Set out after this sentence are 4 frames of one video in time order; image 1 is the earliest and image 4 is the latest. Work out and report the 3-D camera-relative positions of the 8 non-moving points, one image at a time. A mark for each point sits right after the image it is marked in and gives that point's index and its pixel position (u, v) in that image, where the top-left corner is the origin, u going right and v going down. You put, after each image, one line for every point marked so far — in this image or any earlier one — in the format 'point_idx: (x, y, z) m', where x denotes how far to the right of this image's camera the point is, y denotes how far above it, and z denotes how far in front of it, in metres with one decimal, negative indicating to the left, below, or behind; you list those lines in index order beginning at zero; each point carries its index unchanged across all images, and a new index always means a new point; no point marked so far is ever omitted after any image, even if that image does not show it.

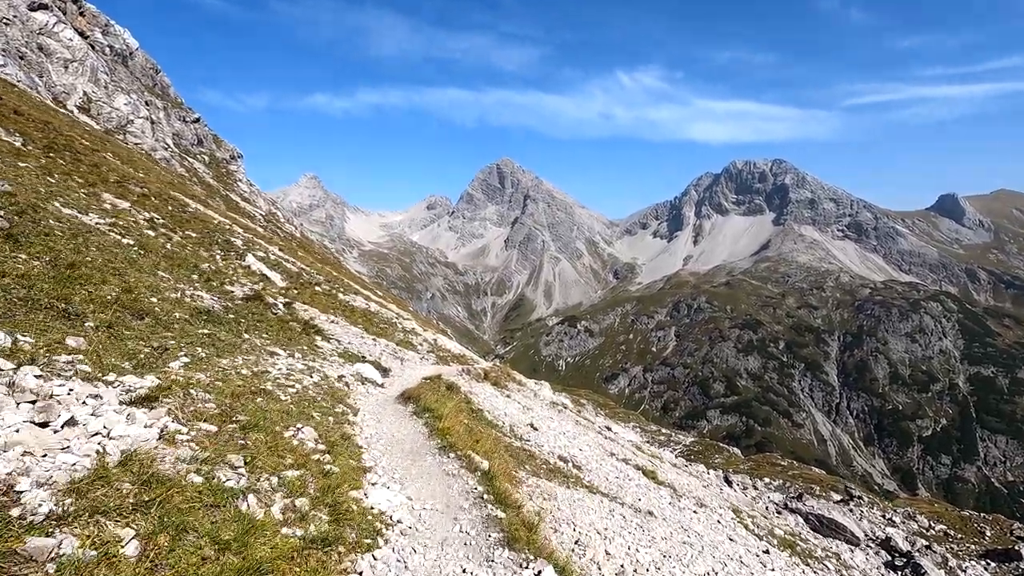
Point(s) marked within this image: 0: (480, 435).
0: (-1.1, -5.0, +18.2) m
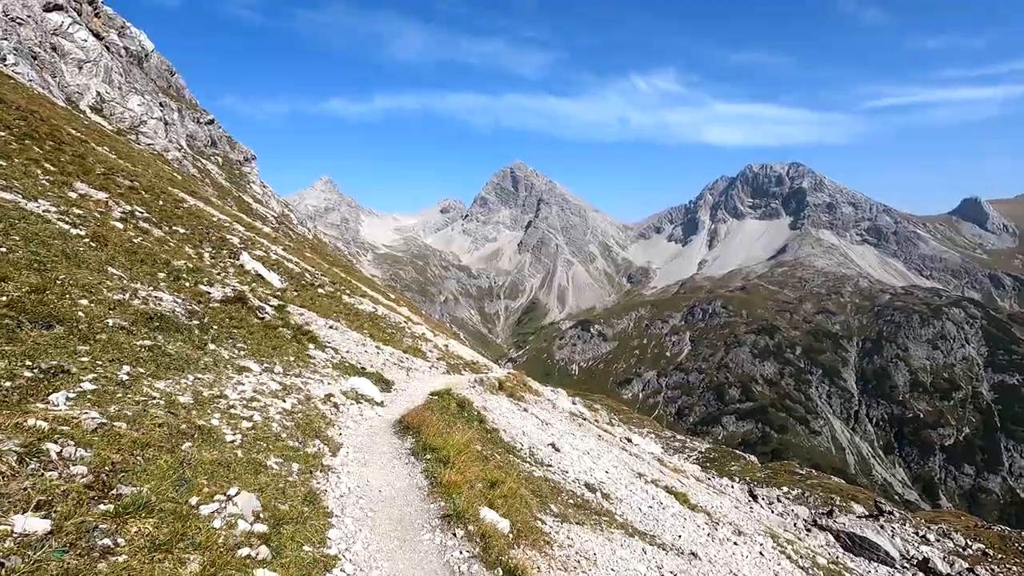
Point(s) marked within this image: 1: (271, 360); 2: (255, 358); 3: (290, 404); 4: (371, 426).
0: (-0.4, -5.0, +14.6) m
1: (-7.9, -2.4, +18.1) m
2: (-8.0, -2.3, +16.9) m
3: (-5.5, -2.9, +13.5) m
4: (-4.0, -3.9, +15.3) m
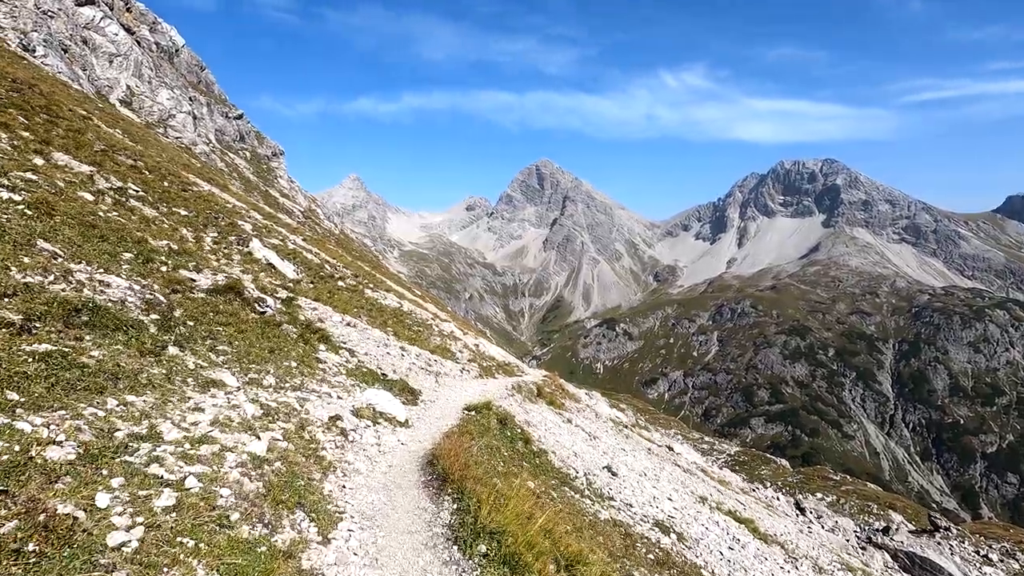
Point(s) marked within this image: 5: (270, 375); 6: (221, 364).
0: (+1.1, -4.7, +10.0) m
1: (-6.2, -2.0, +13.8) m
2: (-6.4, -1.9, +12.6) m
3: (-4.0, -2.6, +9.1) m
4: (-2.4, -3.6, +10.9) m
5: (-6.0, -2.1, +13.4) m
6: (-6.5, -1.7, +12.0) m
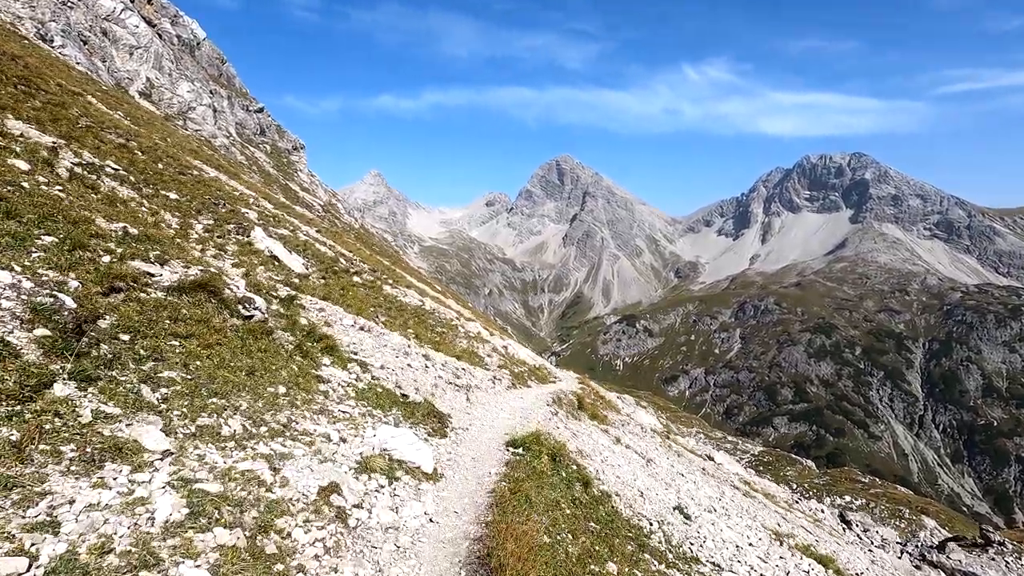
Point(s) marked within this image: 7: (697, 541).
0: (+2.3, -4.8, +5.4) m
1: (-4.8, -2.0, +9.5) m
2: (-5.0, -1.9, +8.3) m
3: (-2.8, -2.6, +4.7) m
4: (-1.1, -3.6, +6.4) m
5: (-4.6, -2.1, +9.1) m
6: (-5.1, -1.7, +7.7) m
7: (+5.8, -7.9, +17.0) m
